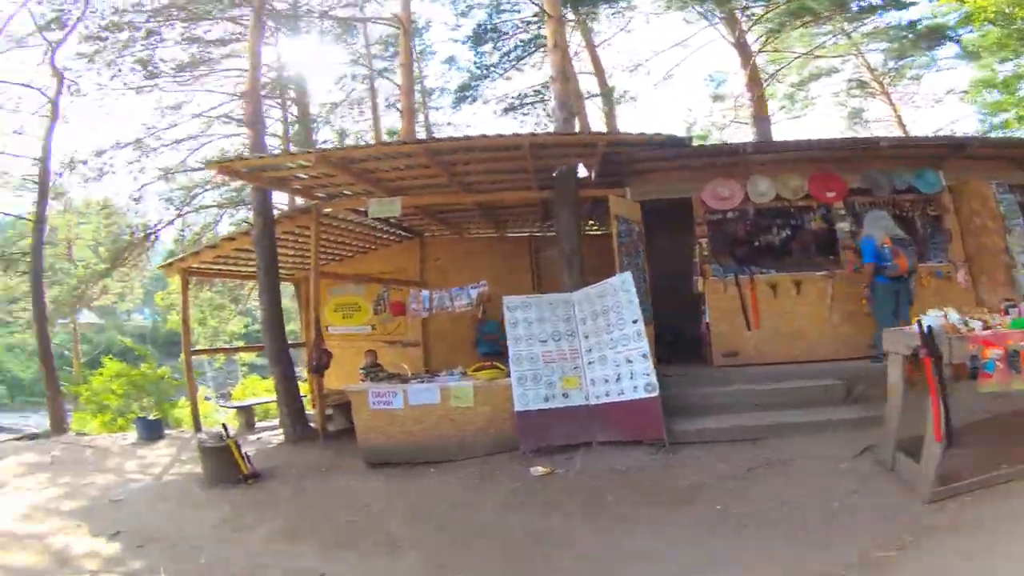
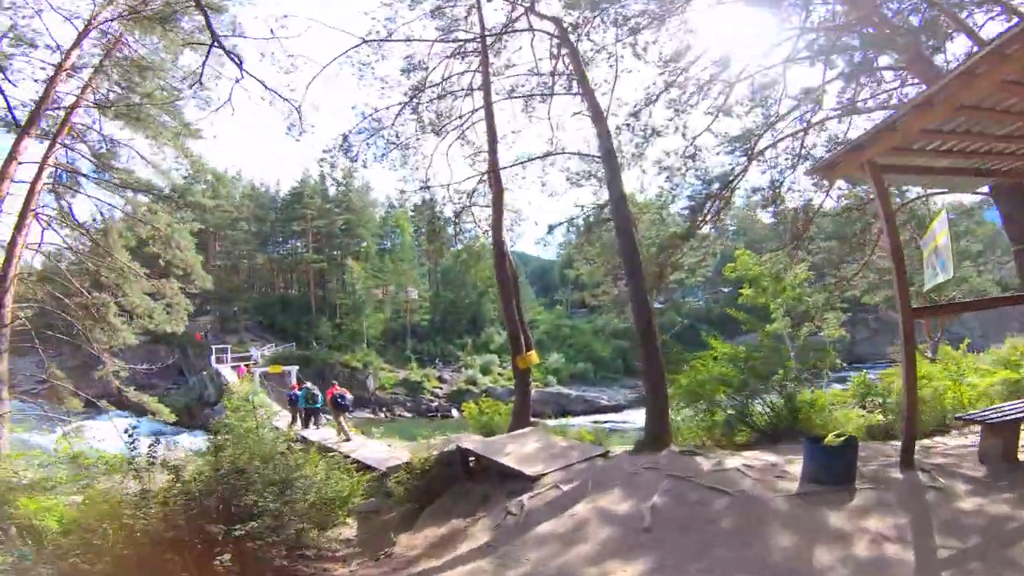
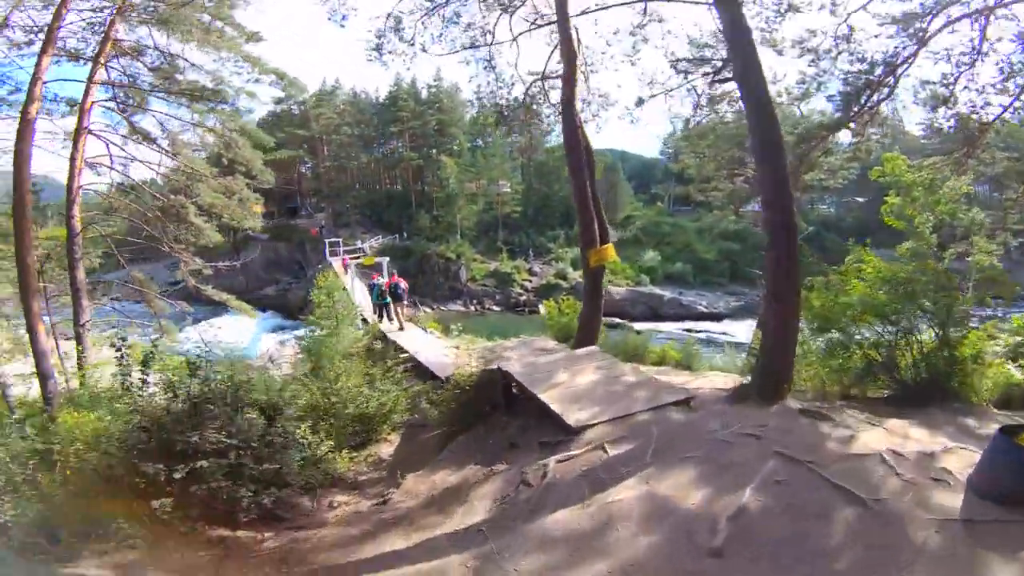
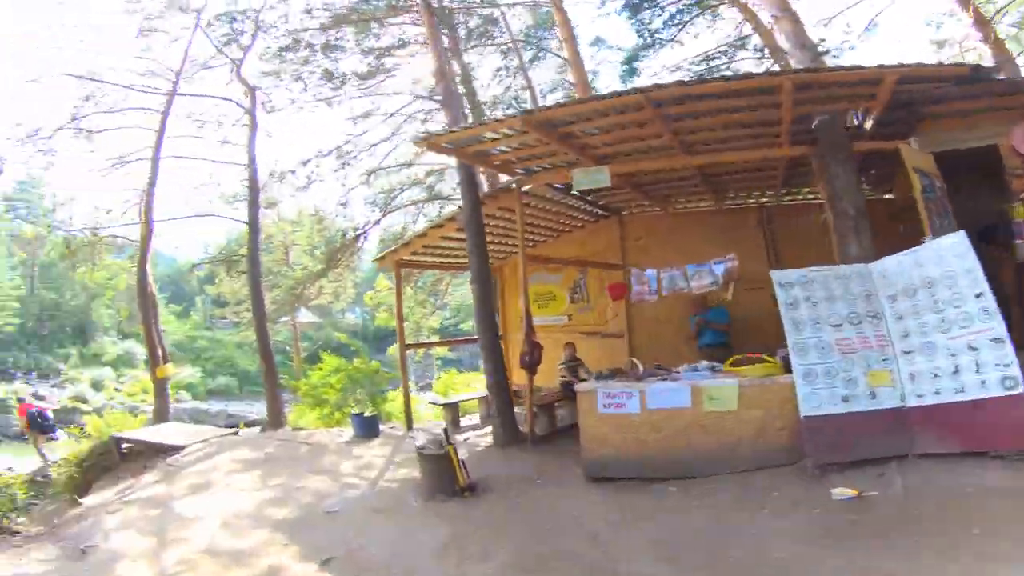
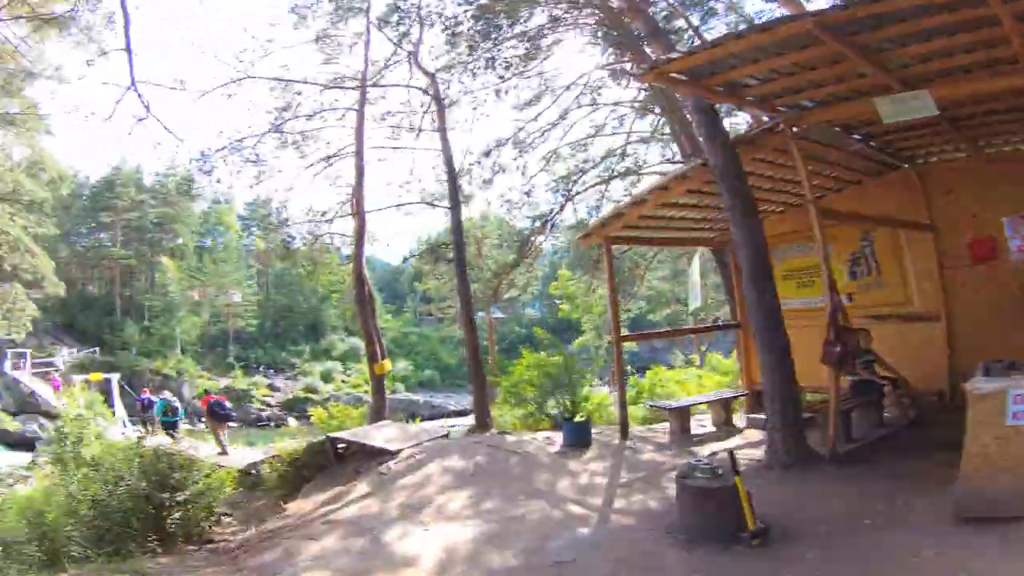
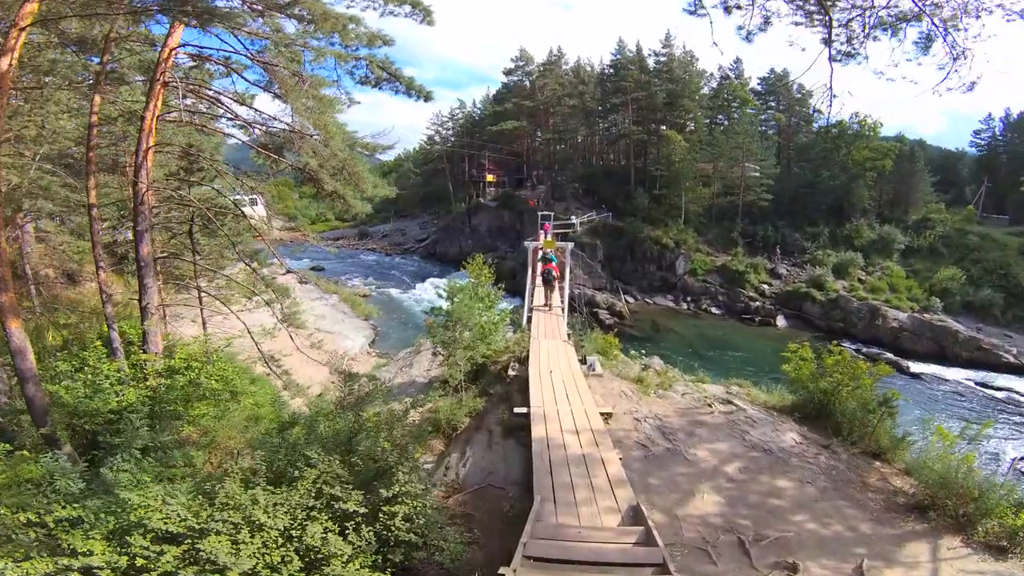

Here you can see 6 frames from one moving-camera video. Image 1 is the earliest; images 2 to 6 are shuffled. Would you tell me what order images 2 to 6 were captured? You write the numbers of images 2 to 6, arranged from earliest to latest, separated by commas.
4, 5, 2, 3, 6
